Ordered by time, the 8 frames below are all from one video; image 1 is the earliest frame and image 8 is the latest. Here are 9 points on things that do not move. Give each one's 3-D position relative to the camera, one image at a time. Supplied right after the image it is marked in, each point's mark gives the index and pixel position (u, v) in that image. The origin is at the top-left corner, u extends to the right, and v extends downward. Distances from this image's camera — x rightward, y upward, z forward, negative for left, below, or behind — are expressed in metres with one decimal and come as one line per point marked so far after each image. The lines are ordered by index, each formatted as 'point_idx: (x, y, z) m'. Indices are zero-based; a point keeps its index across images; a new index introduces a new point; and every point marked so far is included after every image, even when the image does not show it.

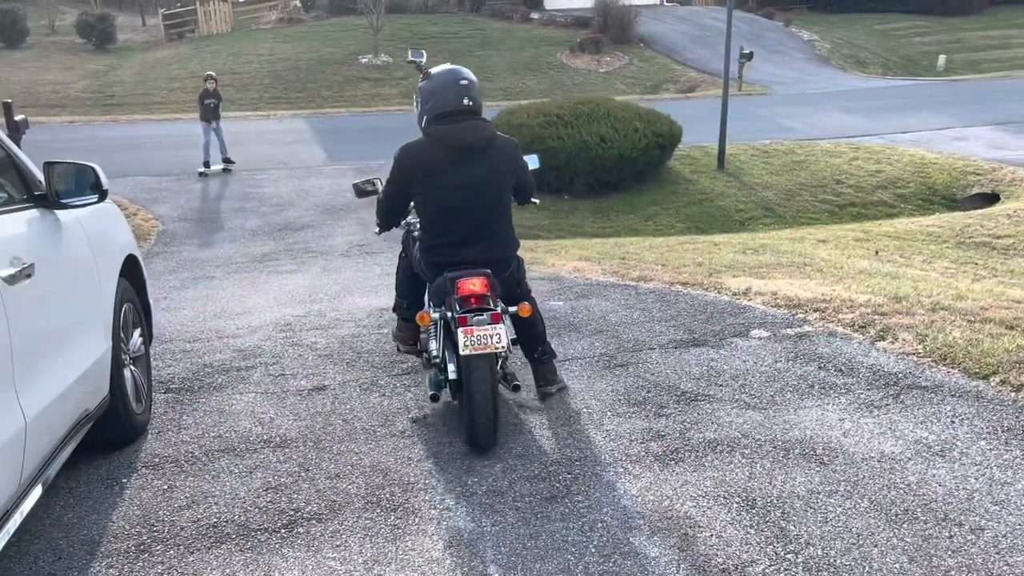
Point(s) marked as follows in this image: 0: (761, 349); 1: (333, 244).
0: (+1.3, -0.3, +4.3) m
1: (-2.0, +0.5, +9.6) m
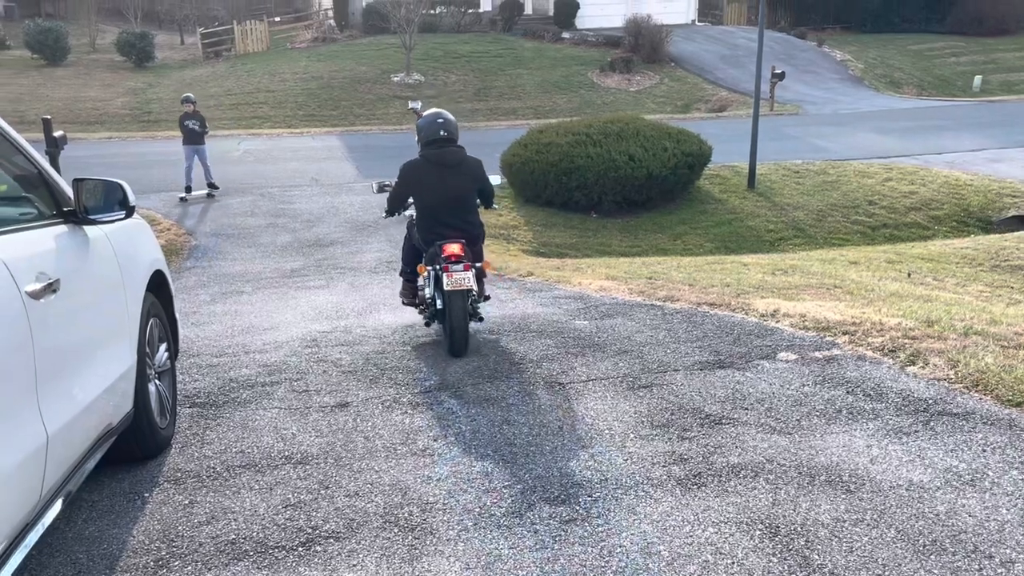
0: (+1.4, -0.4, +4.2) m
1: (-1.7, +0.3, +9.7) m
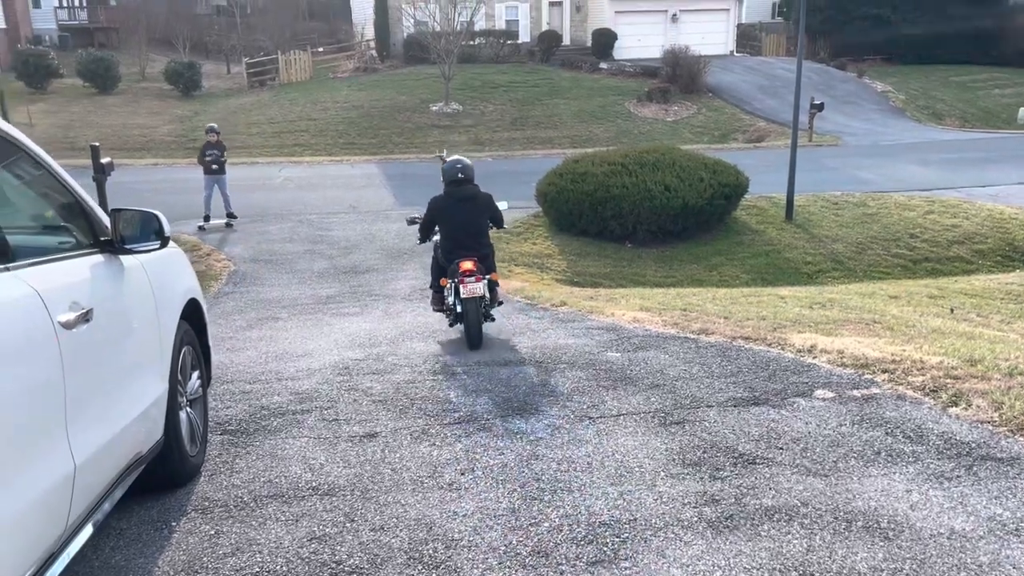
0: (+1.5, -0.6, +4.2) m
1: (-1.3, 0.0, +9.7) m
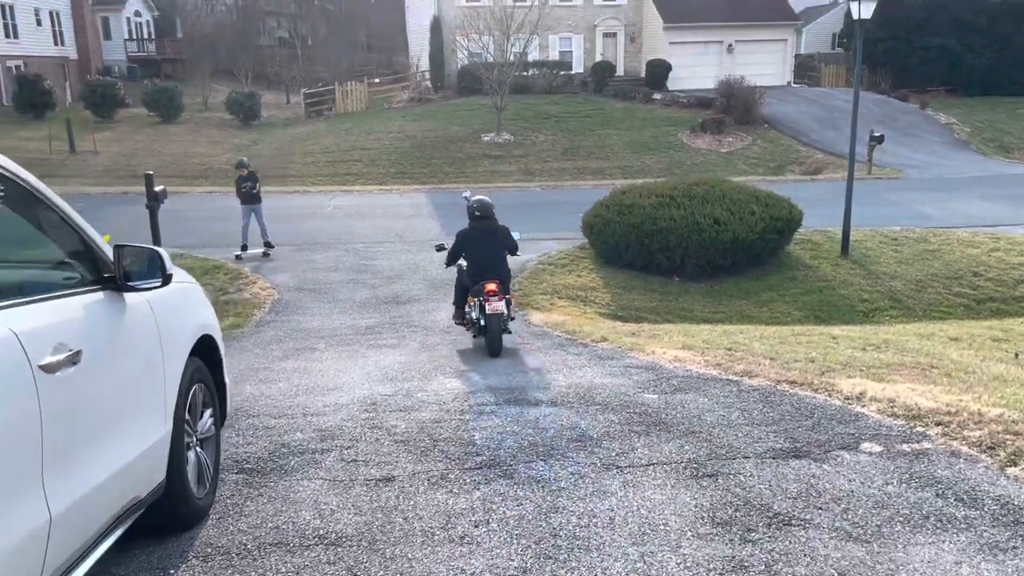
0: (+1.6, -0.8, +3.9) m
1: (-0.9, -0.4, +9.6) m
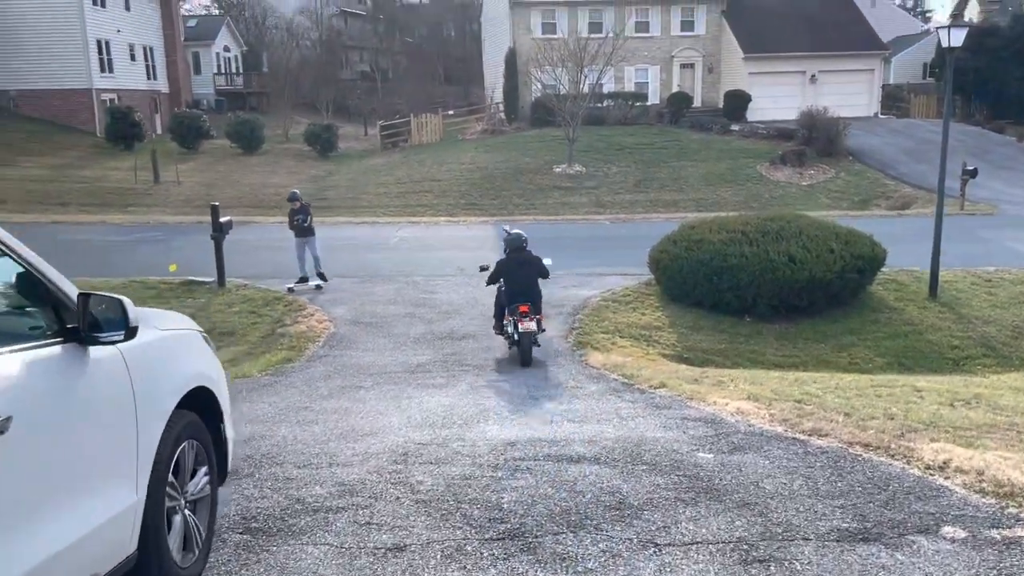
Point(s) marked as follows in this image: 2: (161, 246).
0: (+1.7, -1.0, +3.3) m
1: (-0.2, -0.8, +9.3) m
2: (-7.0, +0.8, +16.9) m
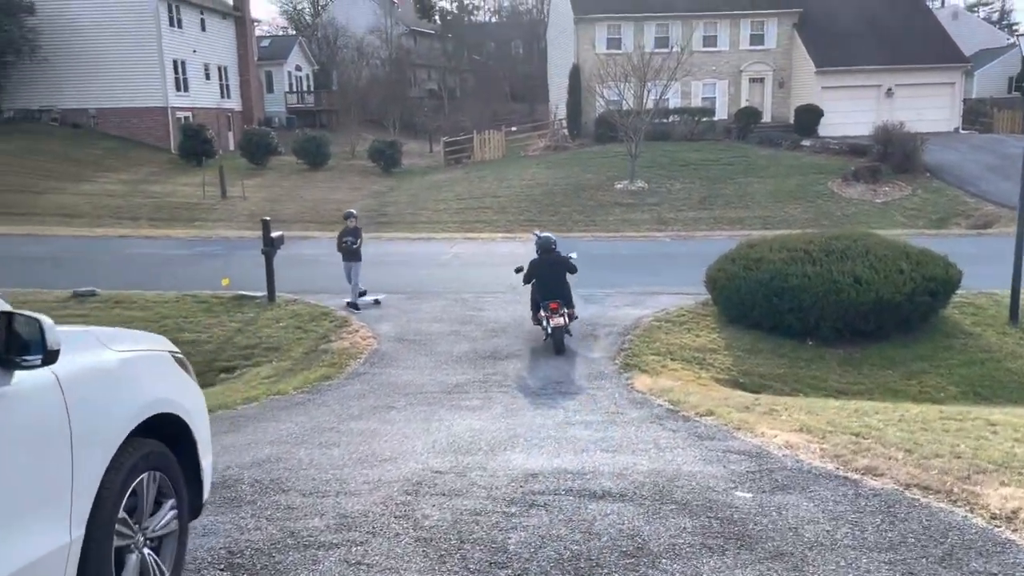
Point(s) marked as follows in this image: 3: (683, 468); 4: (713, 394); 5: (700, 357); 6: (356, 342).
0: (+1.7, -1.1, +2.8) m
1: (+0.2, -1.0, +8.9) m
2: (-5.9, +0.6, +17.1) m
3: (+1.1, -1.1, +5.4) m
4: (+2.0, -1.1, +8.6) m
5: (+2.3, -0.9, +10.6) m
6: (-2.0, -0.7, +10.8) m
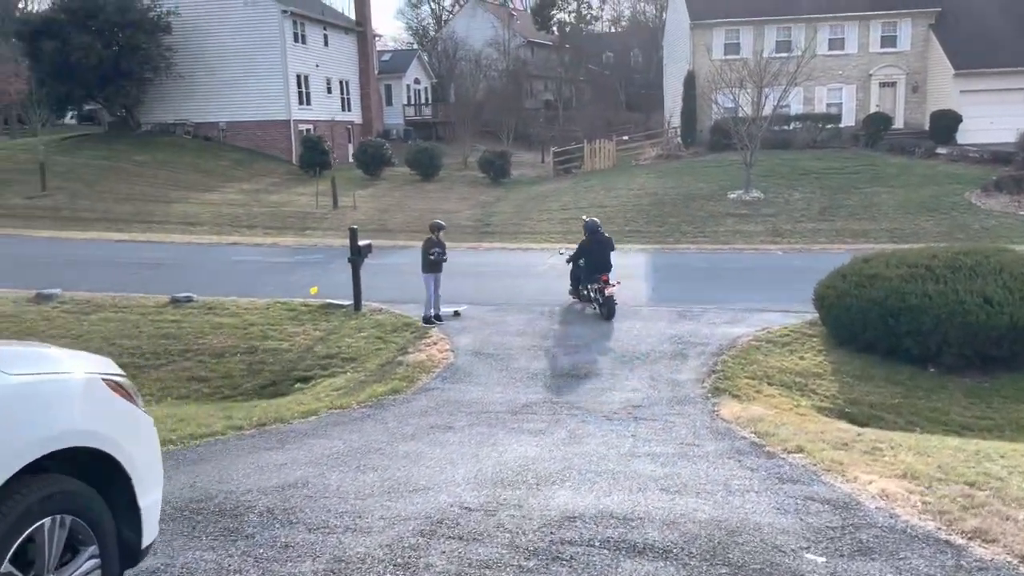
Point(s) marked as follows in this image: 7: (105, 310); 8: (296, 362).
0: (+1.5, -1.2, +2.0) m
1: (+0.9, -1.1, +8.3) m
2: (-4.0, +0.4, +17.2) m
3: (+1.3, -1.2, +4.6) m
4: (+2.7, -1.2, +7.7) m
5: (+3.3, -1.1, +9.7) m
6: (-1.0, -0.8, +10.4) m
7: (-6.3, -0.3, +13.1) m
8: (-2.7, -0.9, +10.8) m
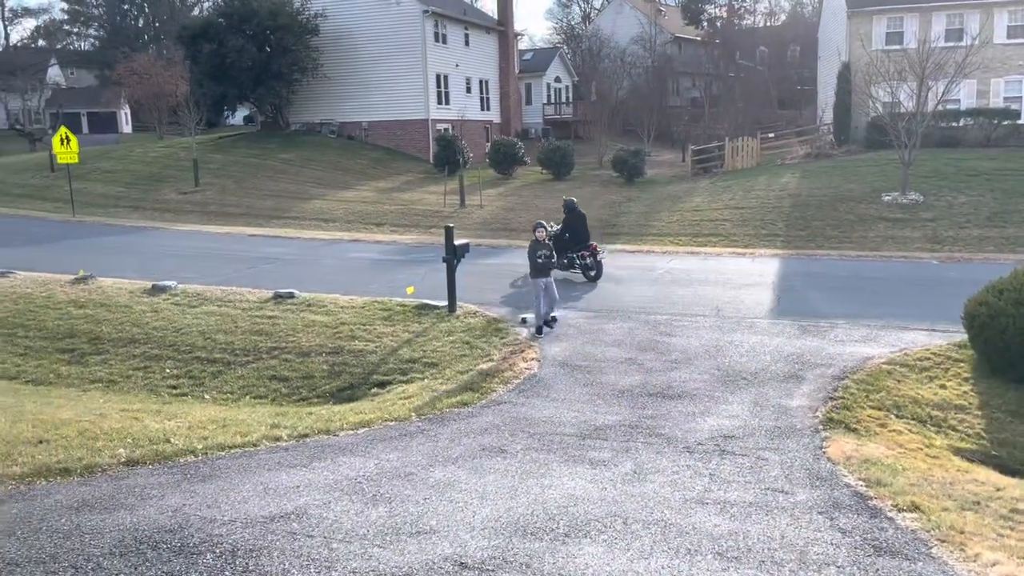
0: (+1.1, -1.3, +1.0) m
1: (+1.5, -1.2, +7.2) m
2: (-1.7, +0.4, +16.8) m
3: (+1.3, -1.3, +3.6) m
4: (+3.2, -1.4, +6.4) m
5: (+4.1, -1.2, +8.2) m
6: (0.0, -0.9, +9.7) m
7: (-4.7, -0.2, +13.2) m
8: (-1.6, -0.9, +10.3) m
